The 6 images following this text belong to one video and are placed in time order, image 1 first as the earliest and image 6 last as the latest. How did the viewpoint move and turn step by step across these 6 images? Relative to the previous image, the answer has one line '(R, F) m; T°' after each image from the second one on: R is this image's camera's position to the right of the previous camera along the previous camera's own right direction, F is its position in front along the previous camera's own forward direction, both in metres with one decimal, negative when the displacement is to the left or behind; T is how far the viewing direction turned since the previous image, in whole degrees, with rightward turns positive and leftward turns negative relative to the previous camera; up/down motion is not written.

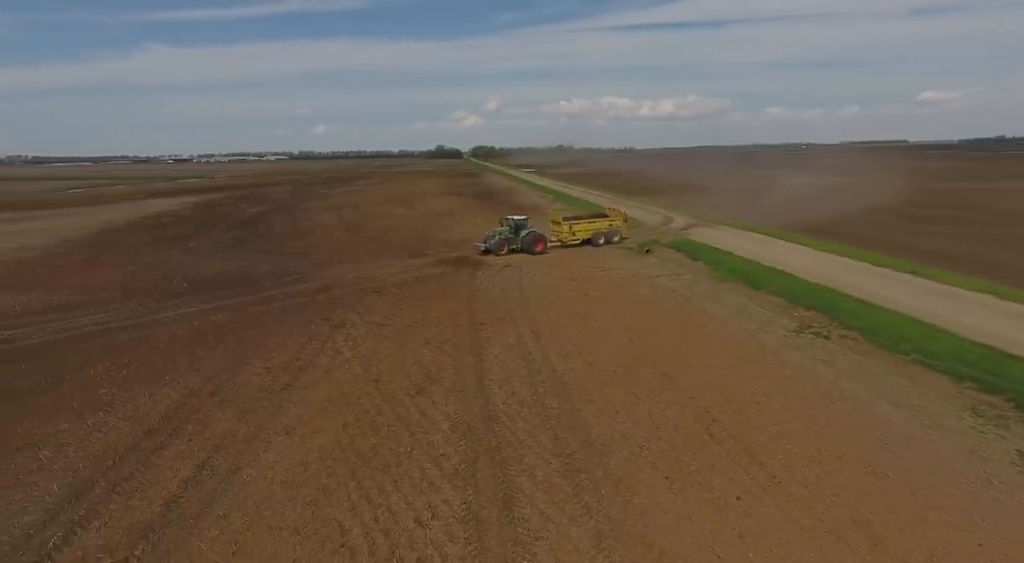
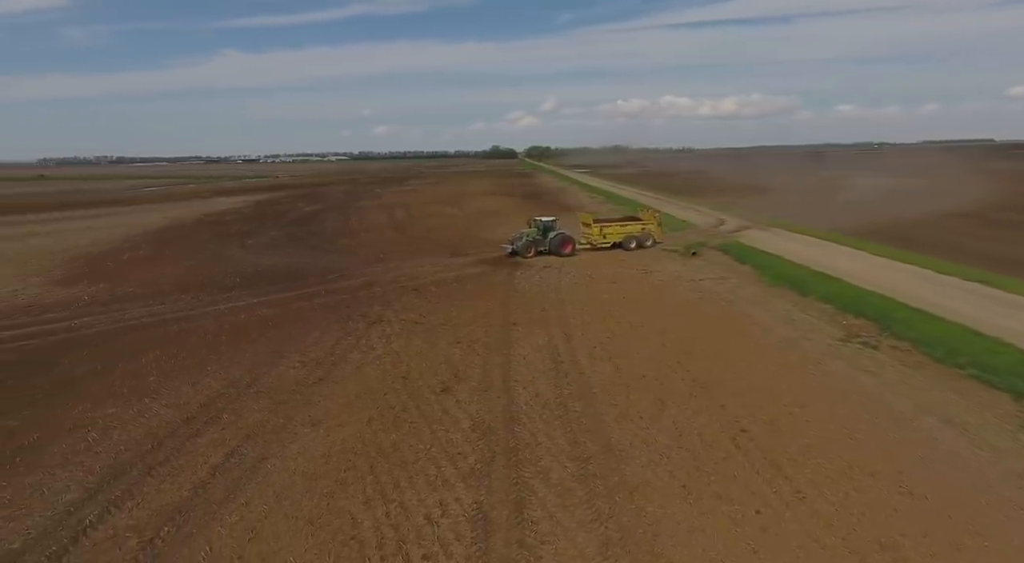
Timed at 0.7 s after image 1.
(+0.5, 0.0) m; -5°
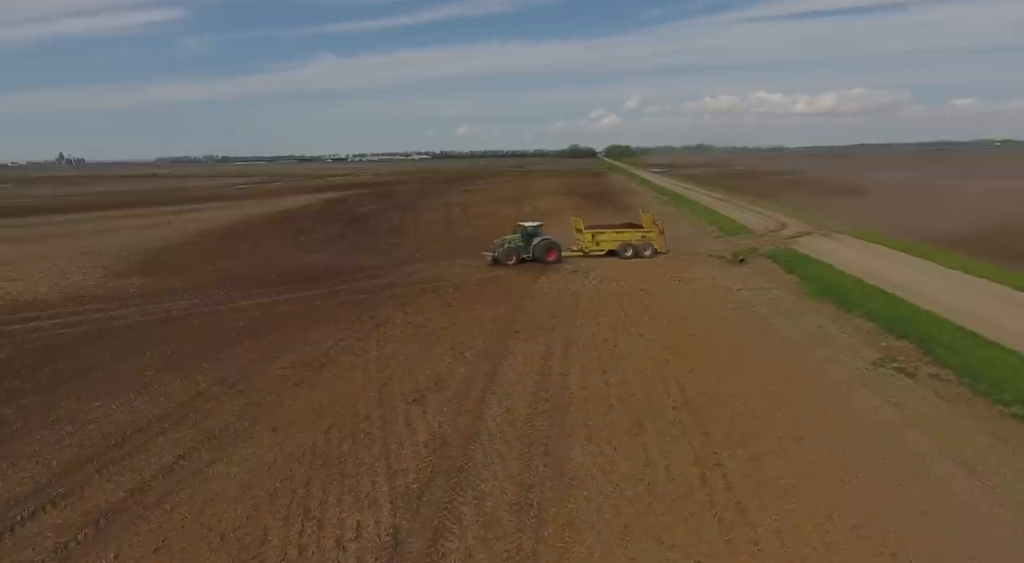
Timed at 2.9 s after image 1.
(+1.9, +0.8) m; -7°
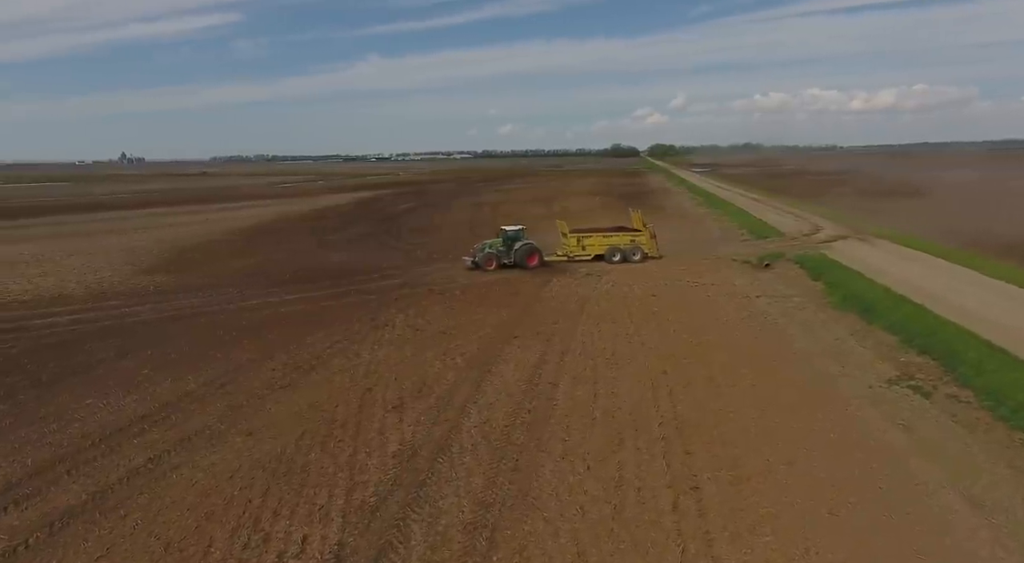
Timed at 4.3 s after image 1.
(+1.1, +0.4) m; -4°
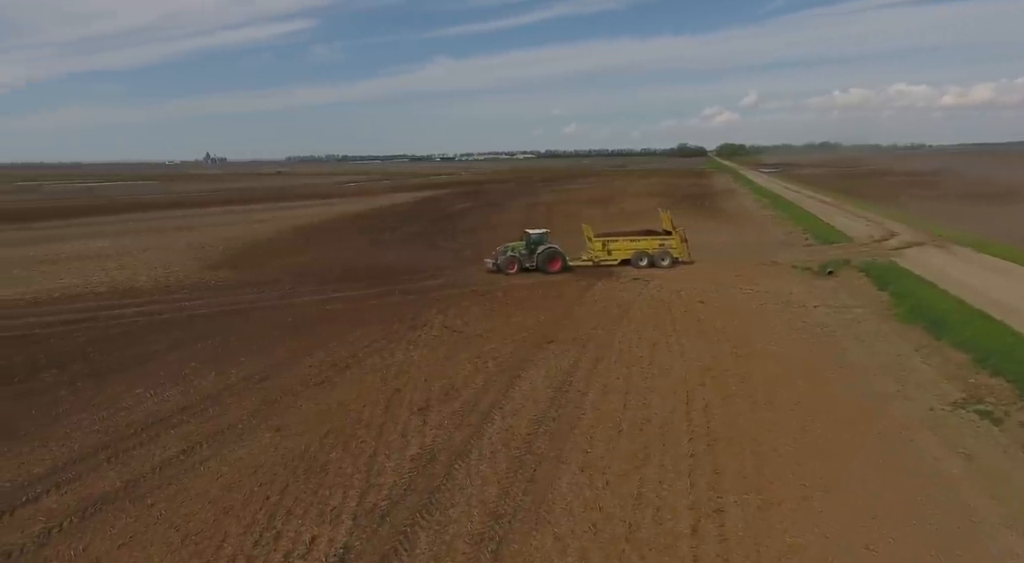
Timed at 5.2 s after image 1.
(+0.6, +0.2) m; -6°
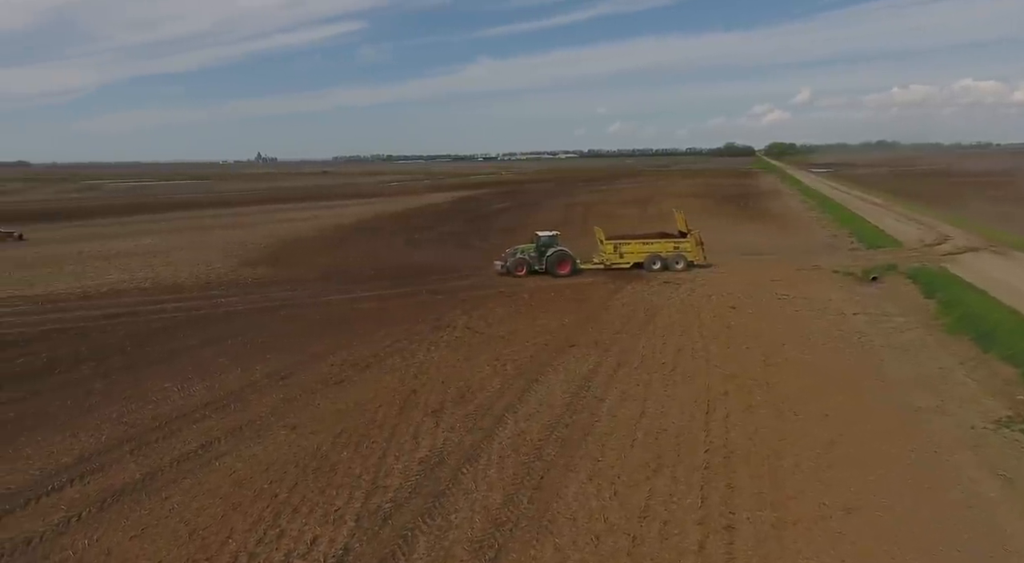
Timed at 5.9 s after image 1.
(+0.5, +0.1) m; -4°
